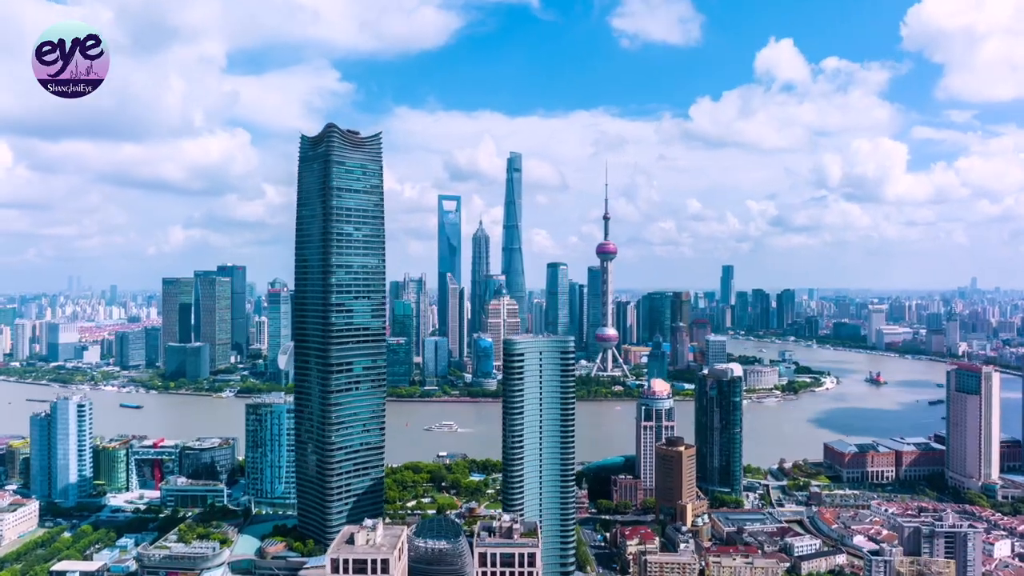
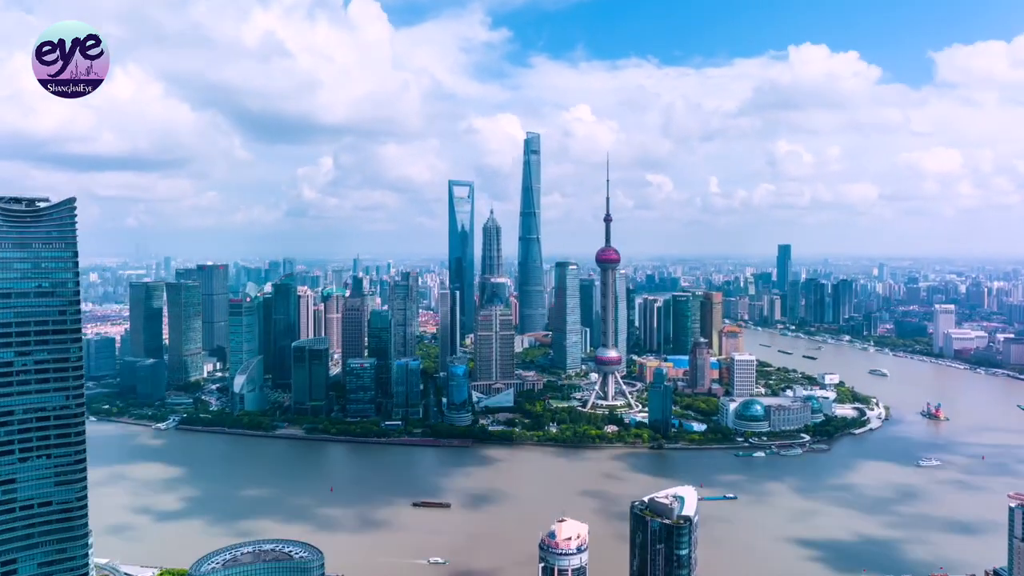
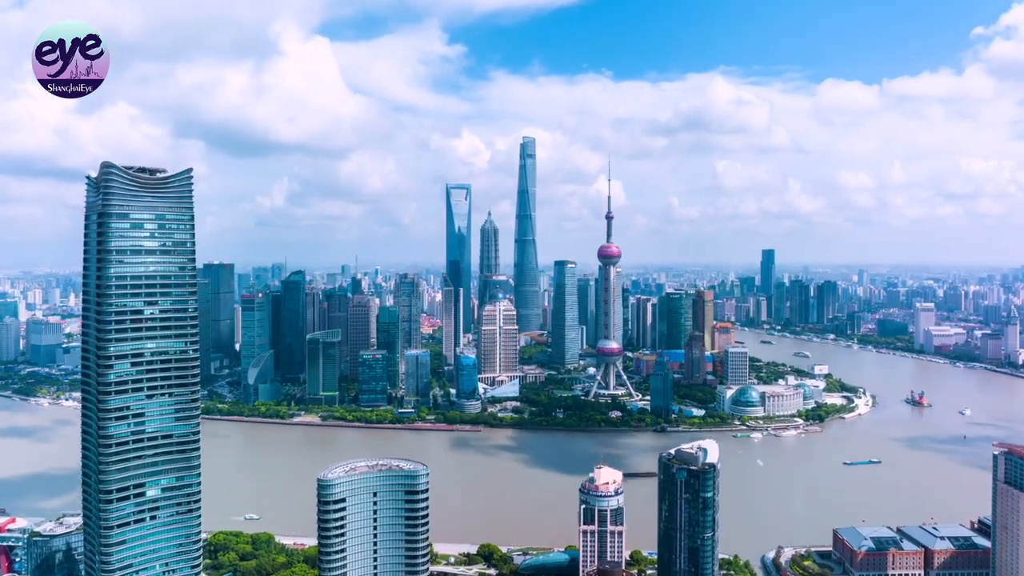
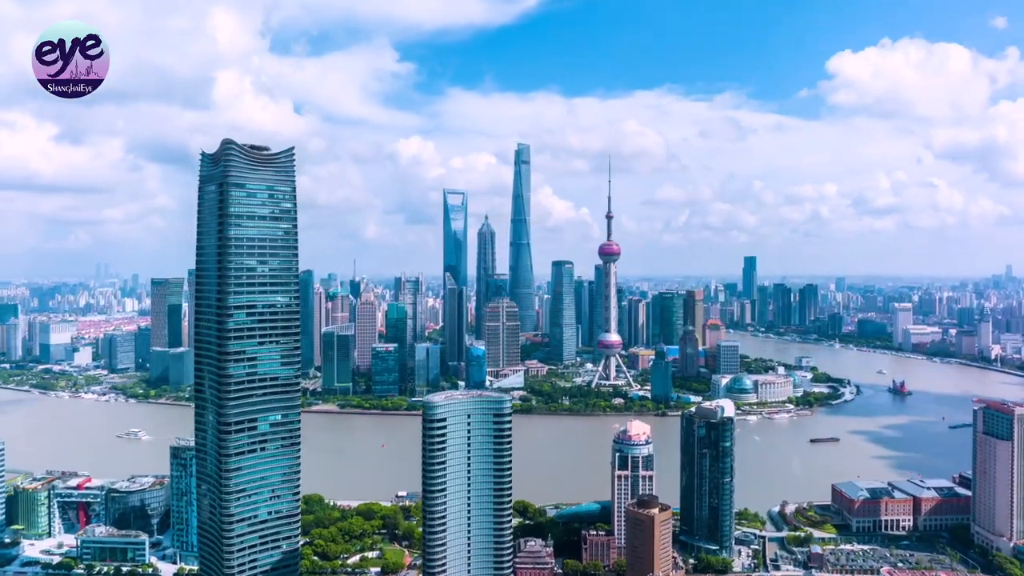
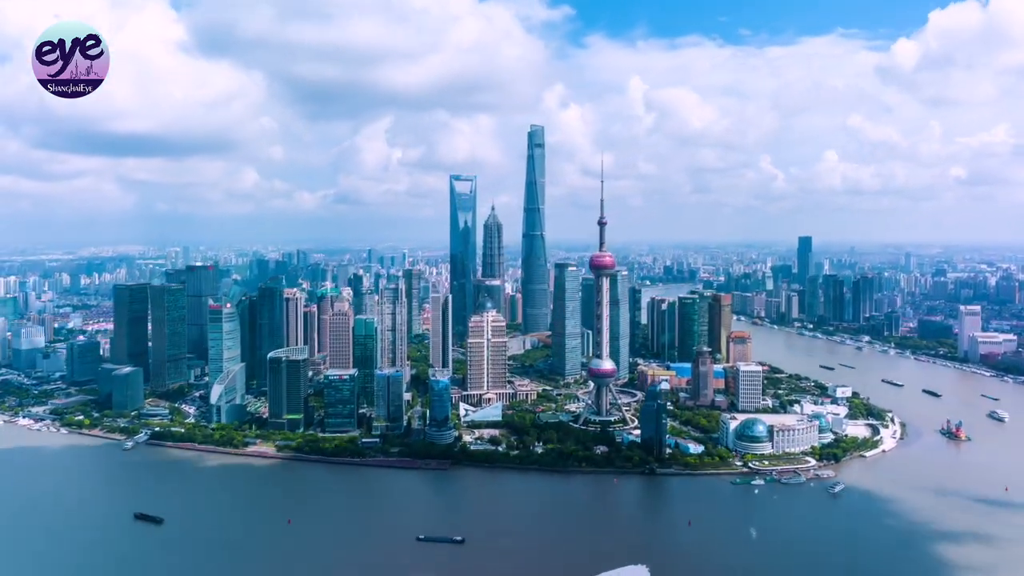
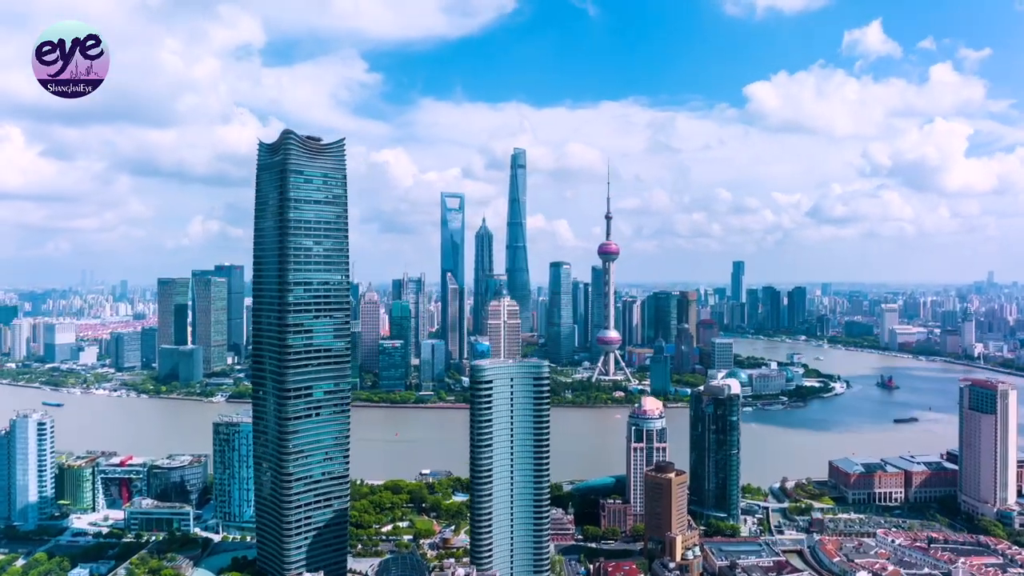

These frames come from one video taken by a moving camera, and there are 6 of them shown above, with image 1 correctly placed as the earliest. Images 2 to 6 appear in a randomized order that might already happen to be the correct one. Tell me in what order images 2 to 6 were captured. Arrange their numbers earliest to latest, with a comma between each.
6, 4, 3, 2, 5
